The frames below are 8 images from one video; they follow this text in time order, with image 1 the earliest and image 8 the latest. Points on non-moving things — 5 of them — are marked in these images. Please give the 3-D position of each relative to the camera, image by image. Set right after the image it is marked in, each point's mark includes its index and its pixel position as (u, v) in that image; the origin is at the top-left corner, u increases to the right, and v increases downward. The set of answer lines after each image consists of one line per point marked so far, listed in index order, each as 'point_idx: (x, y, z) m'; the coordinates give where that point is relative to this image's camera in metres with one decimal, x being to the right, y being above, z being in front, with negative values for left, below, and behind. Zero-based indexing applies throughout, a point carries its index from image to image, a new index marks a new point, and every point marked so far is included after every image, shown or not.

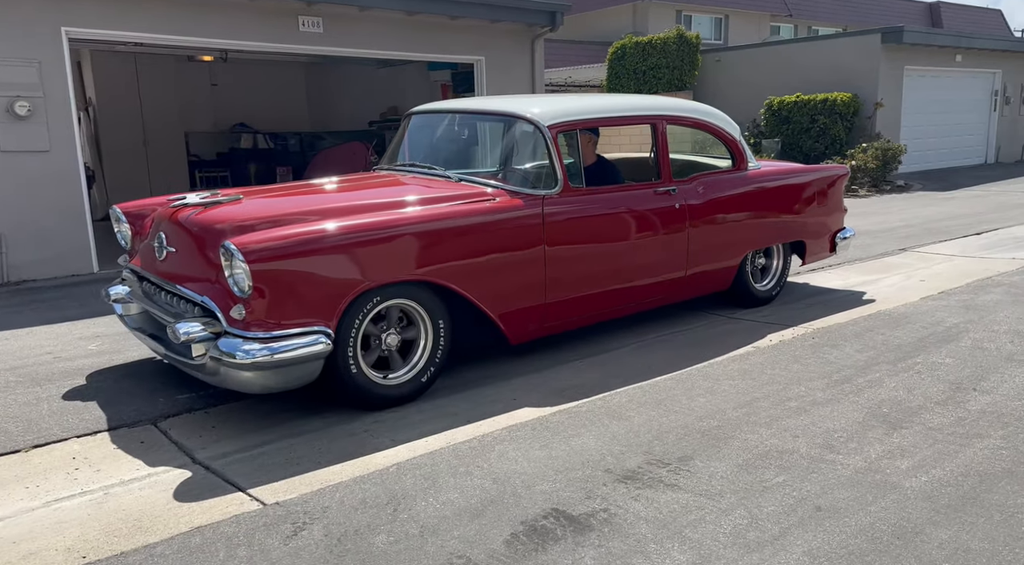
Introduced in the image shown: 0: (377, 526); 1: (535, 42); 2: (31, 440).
0: (-0.5, -0.9, +2.7) m
1: (+0.3, +4.6, +14.3) m
2: (-2.3, -0.8, +3.7) m
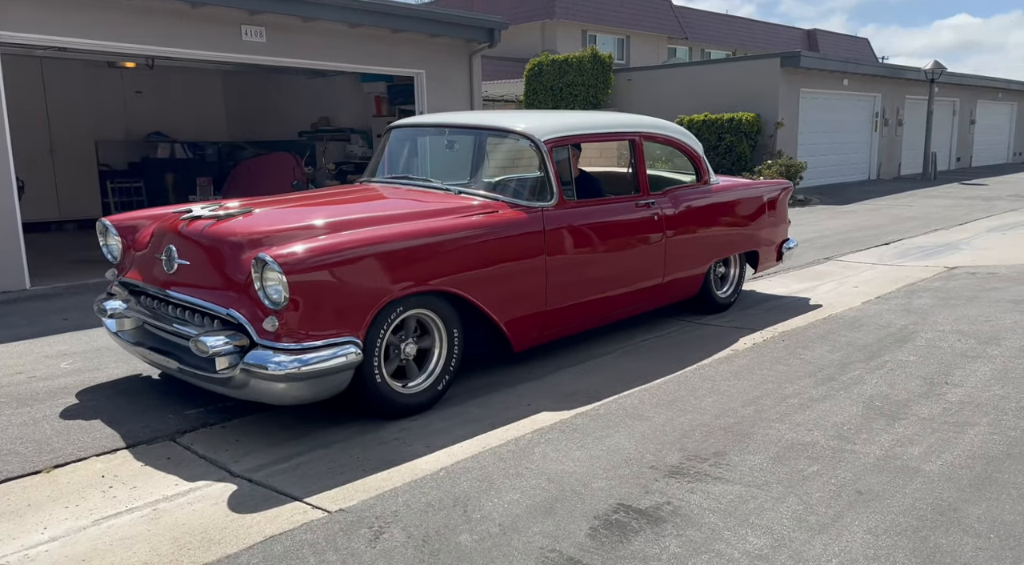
0: (-0.2, -0.9, +2.8) m
1: (-0.8, +4.3, +14.5) m
2: (-2.1, -0.8, +3.5) m
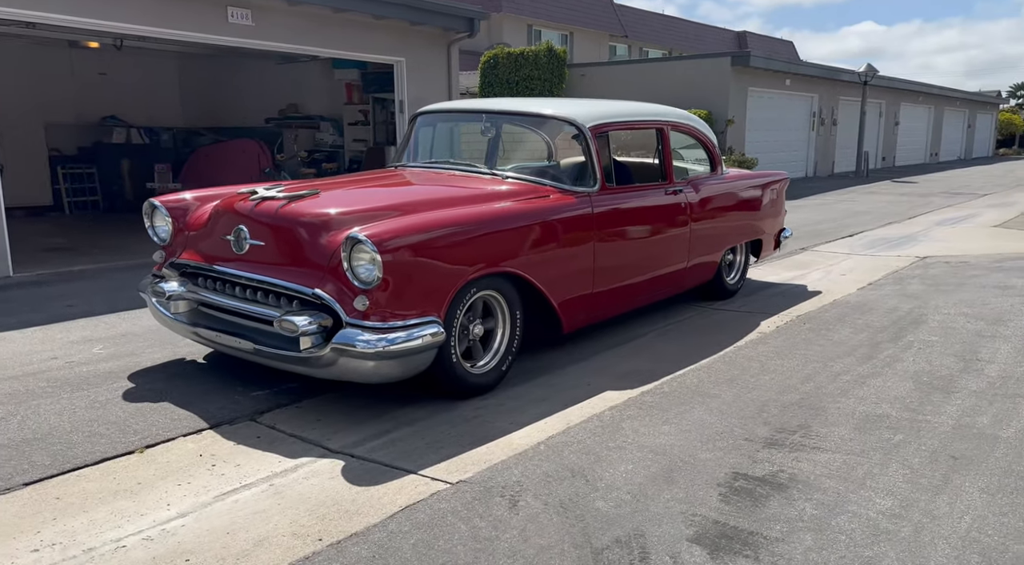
0: (+0.3, -0.8, +2.9) m
1: (-1.2, +4.5, +14.5) m
2: (-1.7, -0.7, +3.5) m
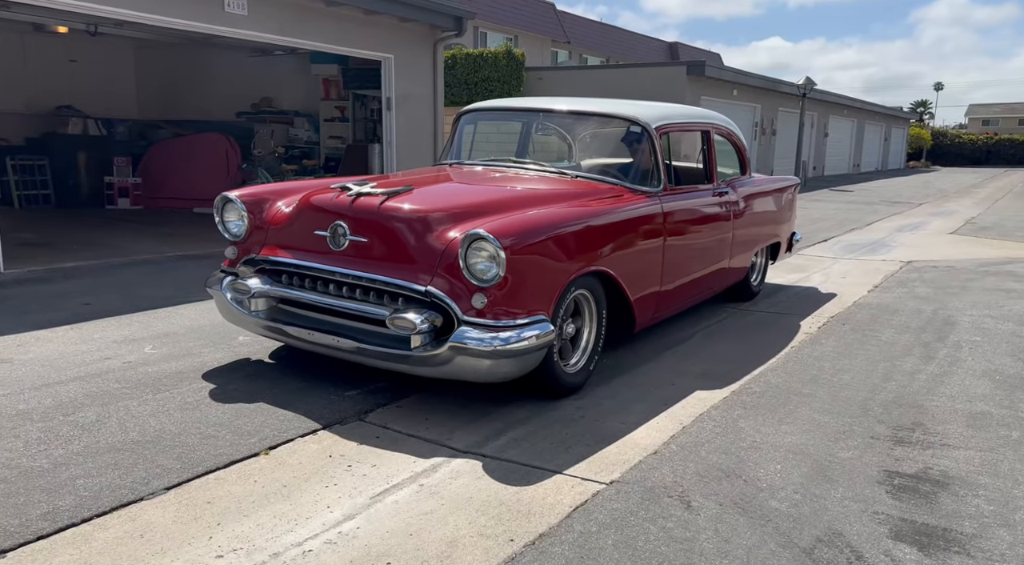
0: (+0.9, -0.8, +2.9) m
1: (-1.4, +4.5, +14.3) m
2: (-1.1, -0.7, +3.3) m
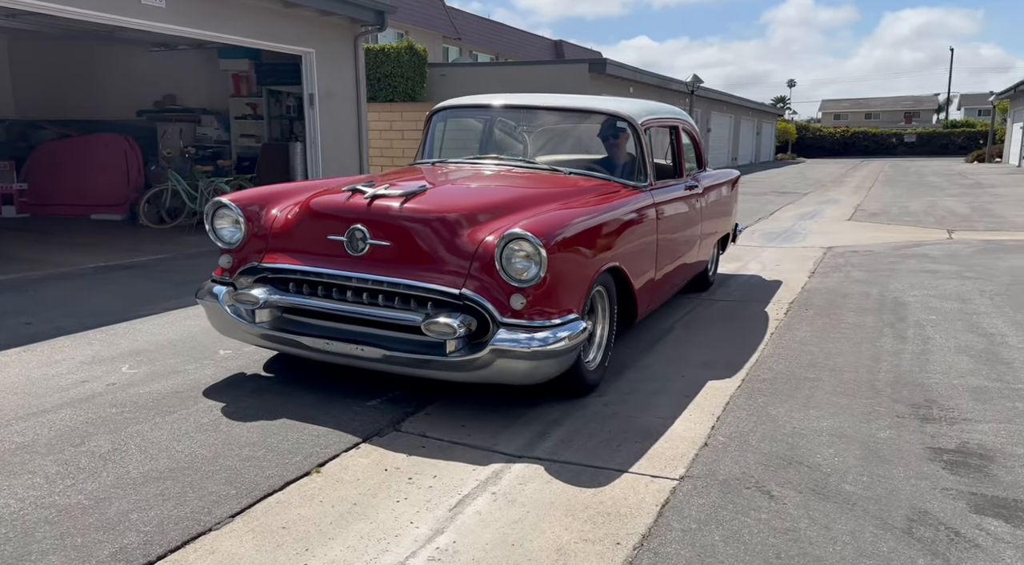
0: (+1.2, -0.8, +2.9) m
1: (-2.8, +4.5, +14.0) m
2: (-0.9, -0.7, +3.1) m
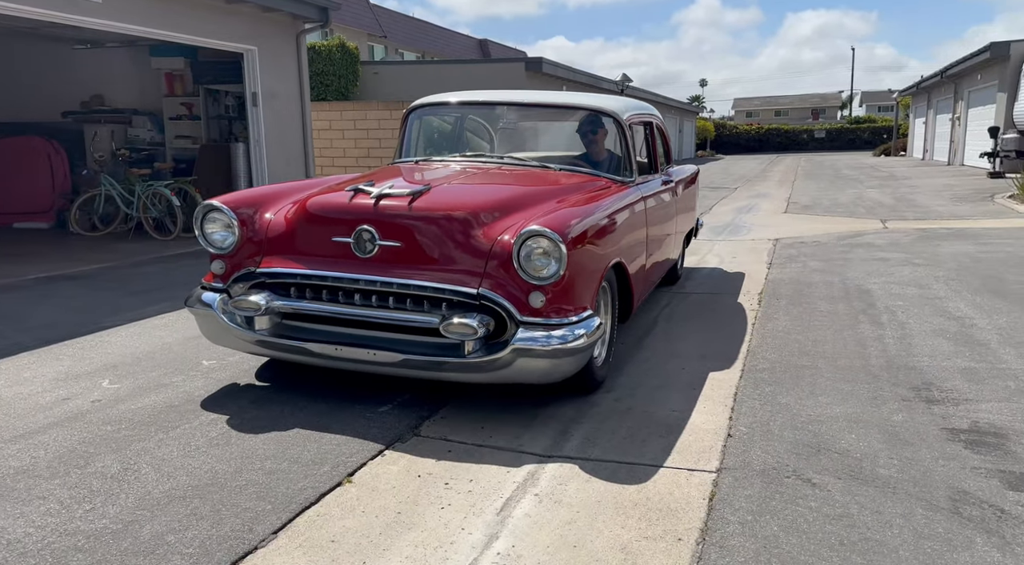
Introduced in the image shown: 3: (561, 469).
0: (+1.4, -0.7, +3.0) m
1: (-3.7, +4.4, +13.6) m
2: (-0.7, -0.8, +3.0) m
3: (+0.2, -0.8, +3.1) m
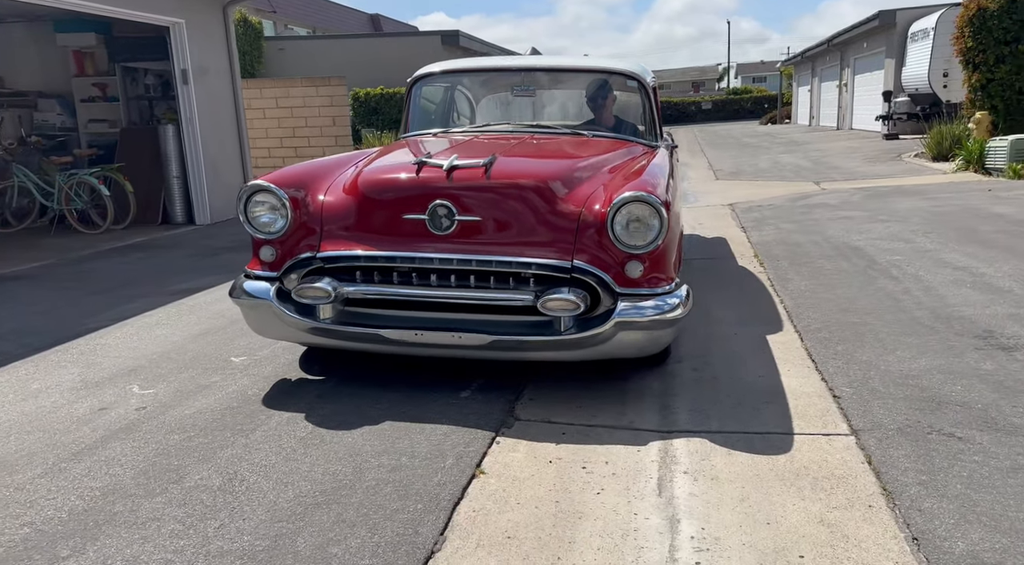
0: (+1.9, -0.5, +3.0) m
1: (-4.7, +4.6, +12.8) m
2: (-0.2, -0.7, +2.8) m
3: (+0.7, -0.6, +3.0) m
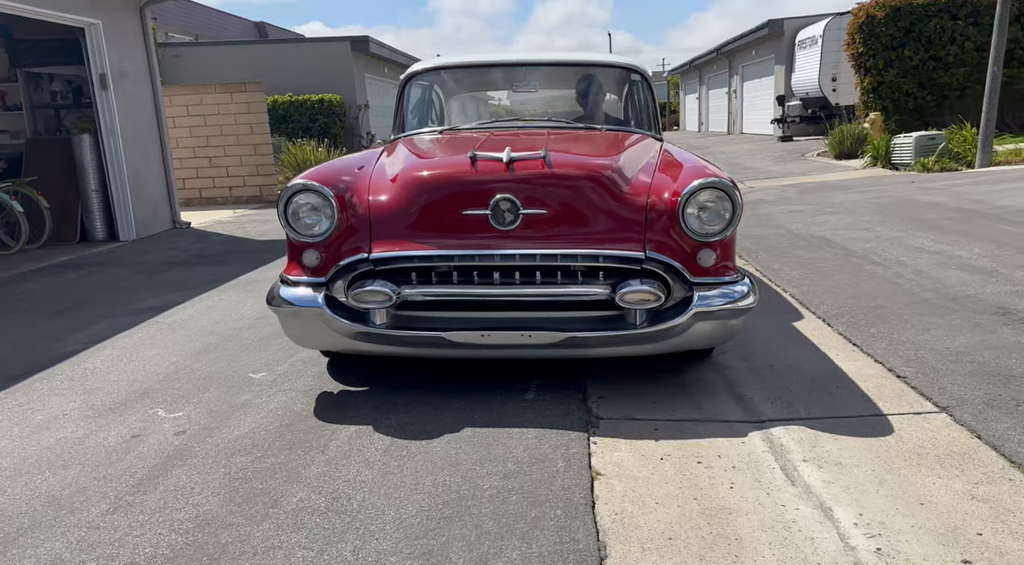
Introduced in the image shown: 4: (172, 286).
0: (+2.2, -0.4, +3.1) m
1: (-5.7, +4.3, +12.1) m
2: (+0.2, -0.6, +2.6) m
3: (+1.1, -0.6, +2.9) m
4: (-3.2, 0.0, +7.2) m
